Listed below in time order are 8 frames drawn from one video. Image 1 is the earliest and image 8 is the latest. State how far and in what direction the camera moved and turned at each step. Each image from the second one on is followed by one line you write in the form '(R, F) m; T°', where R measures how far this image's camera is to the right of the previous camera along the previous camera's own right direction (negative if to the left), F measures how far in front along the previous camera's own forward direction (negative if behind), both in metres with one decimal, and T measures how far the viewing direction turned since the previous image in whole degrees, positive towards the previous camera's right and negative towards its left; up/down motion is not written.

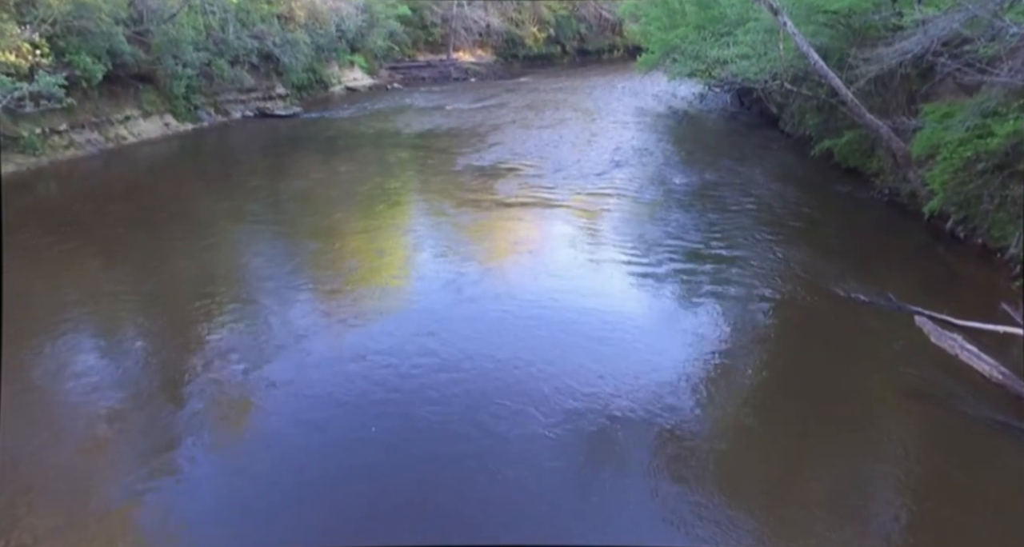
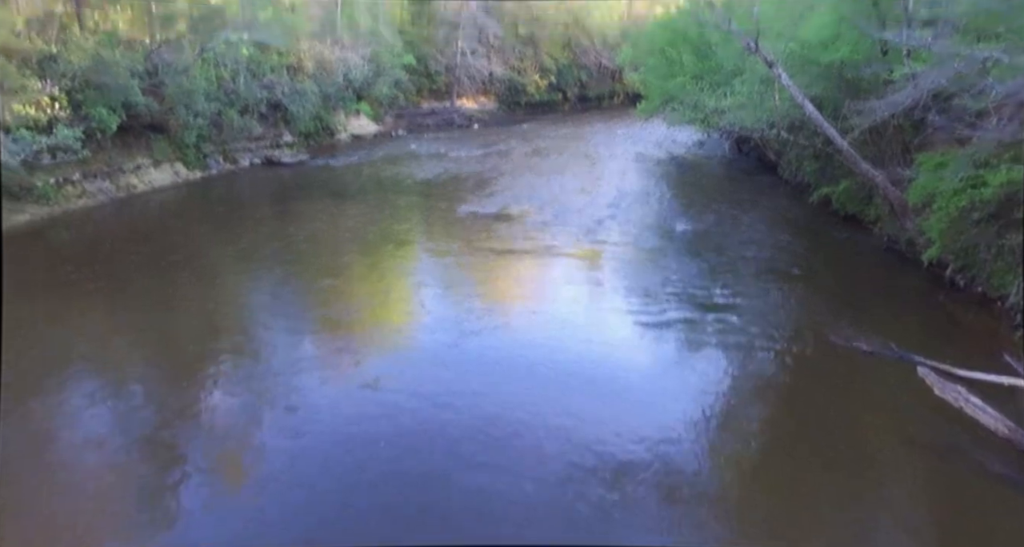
(0.0, -0.1) m; 0°
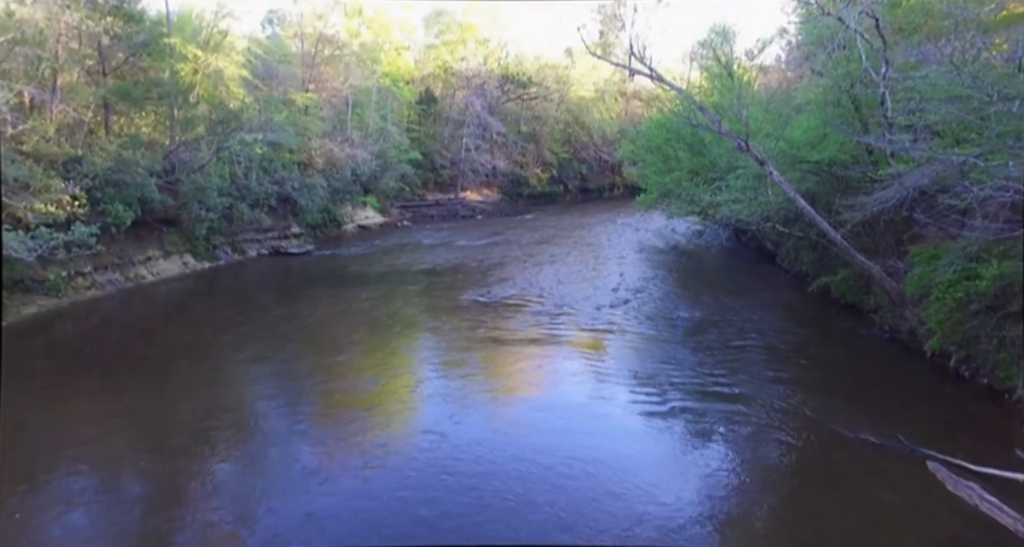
(0.0, -0.1) m; 0°
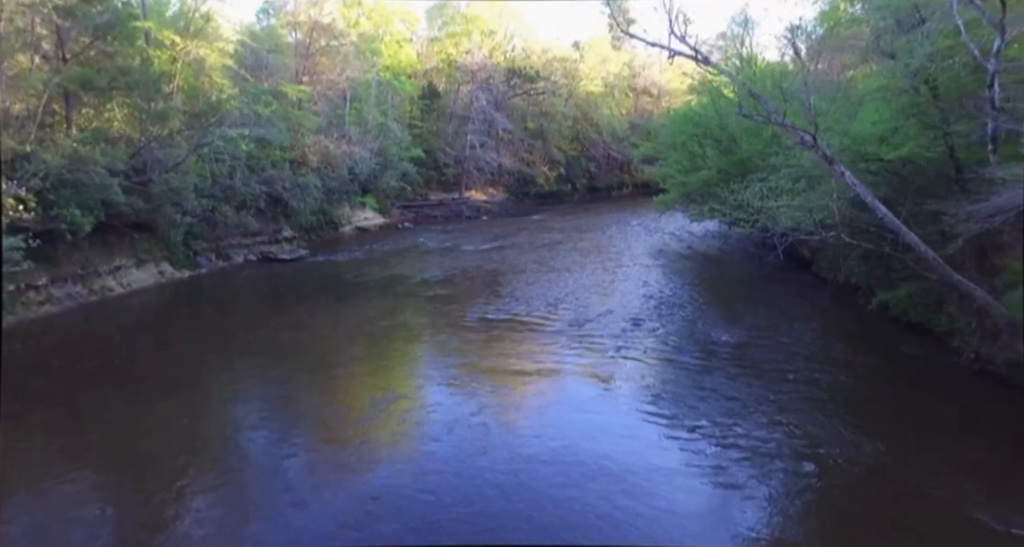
(-0.2, +1.6) m; 0°
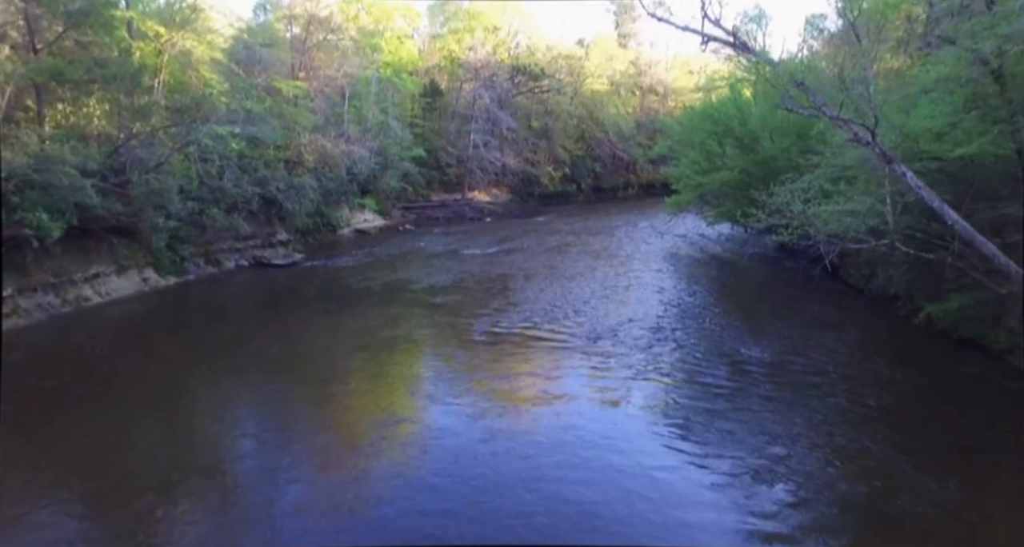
(-0.1, +1.0) m; 0°
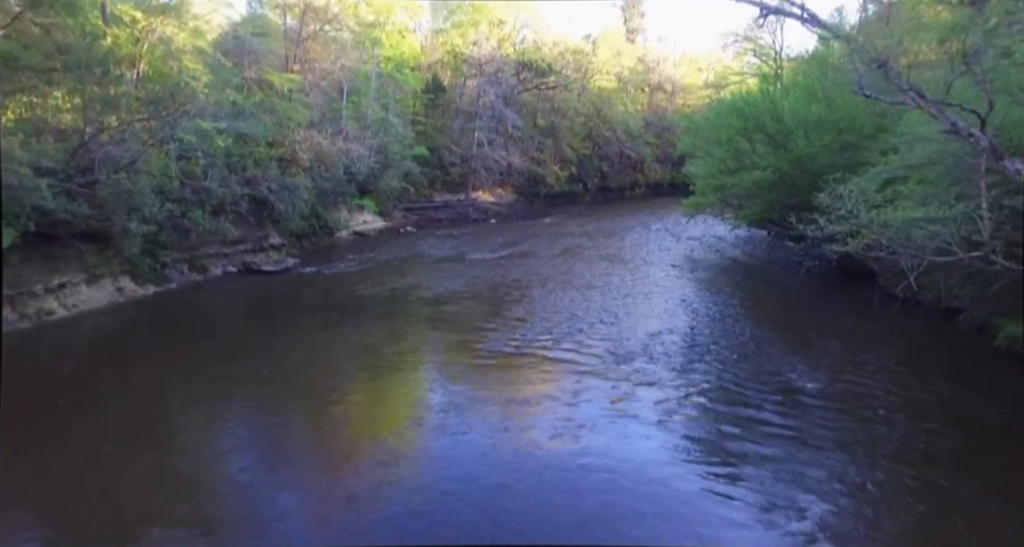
(-0.2, +1.3) m; 0°
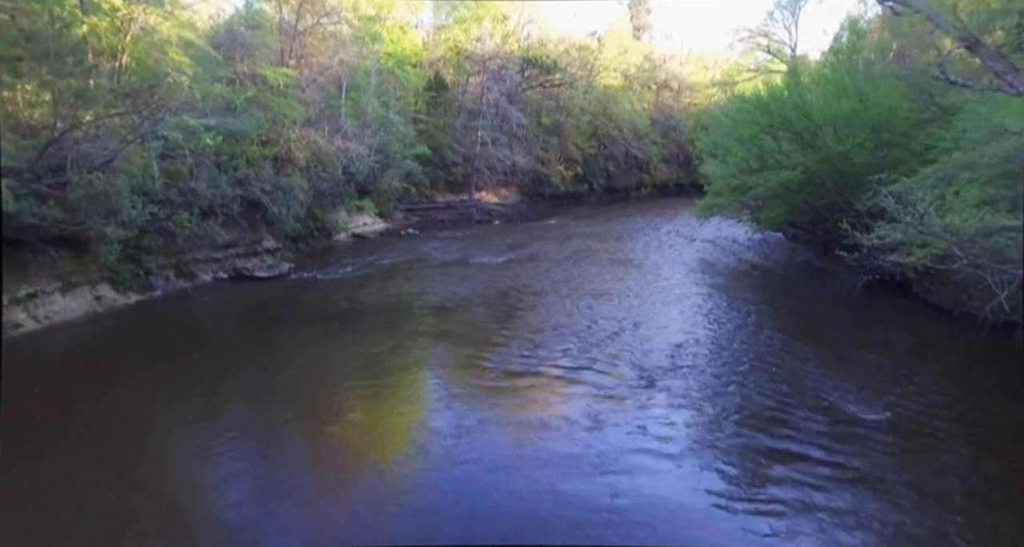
(-0.1, +0.9) m; 0°
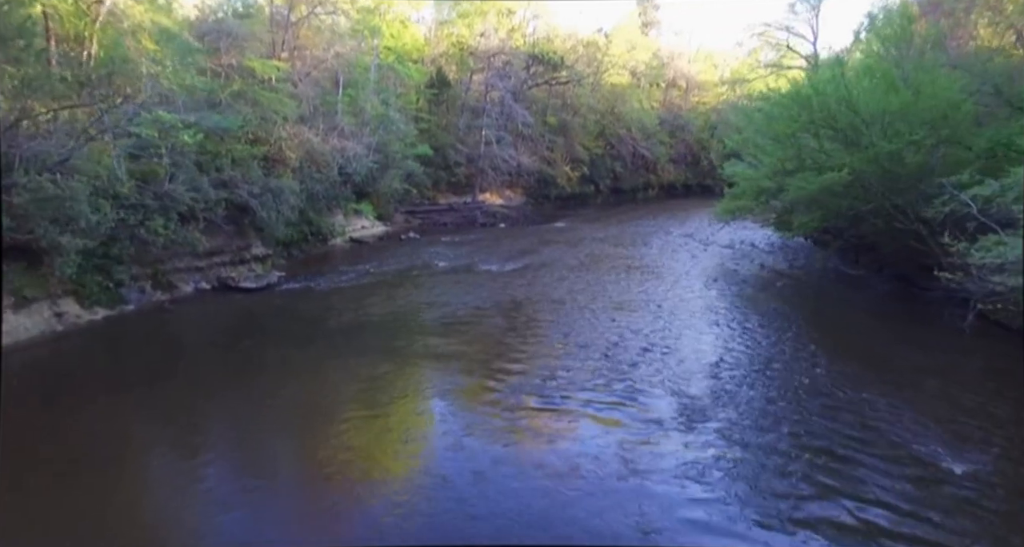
(-0.2, +1.3) m; 0°
